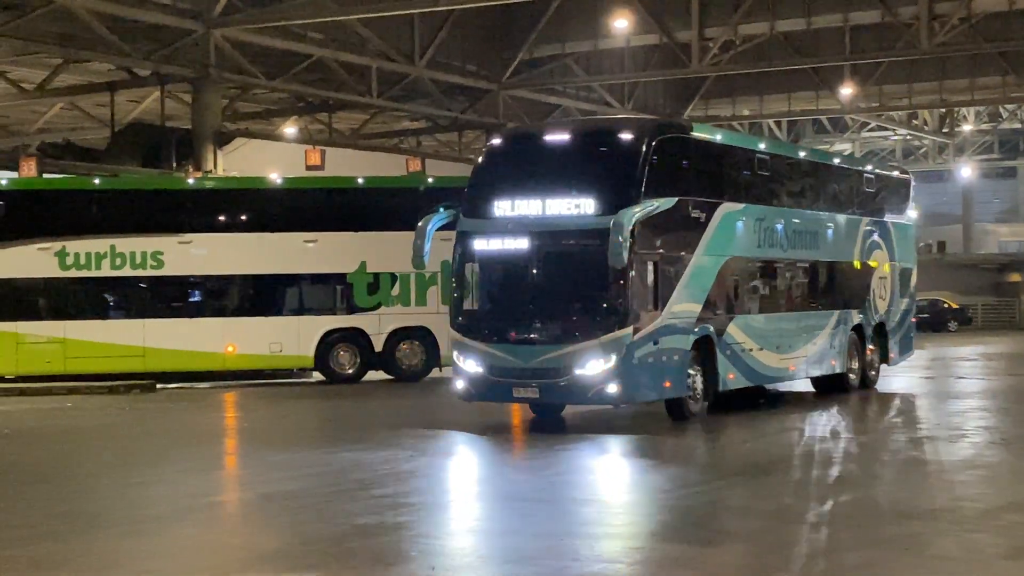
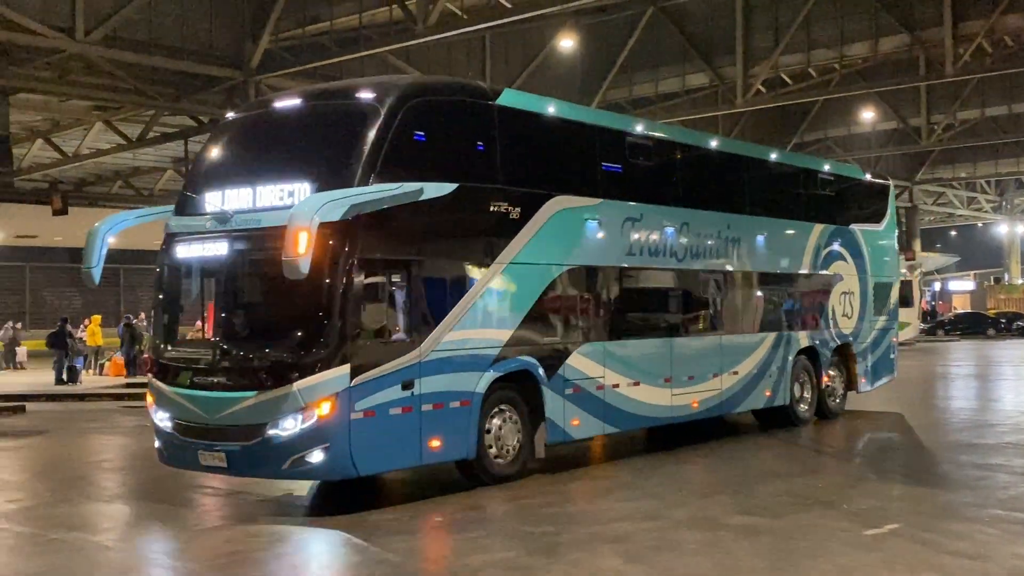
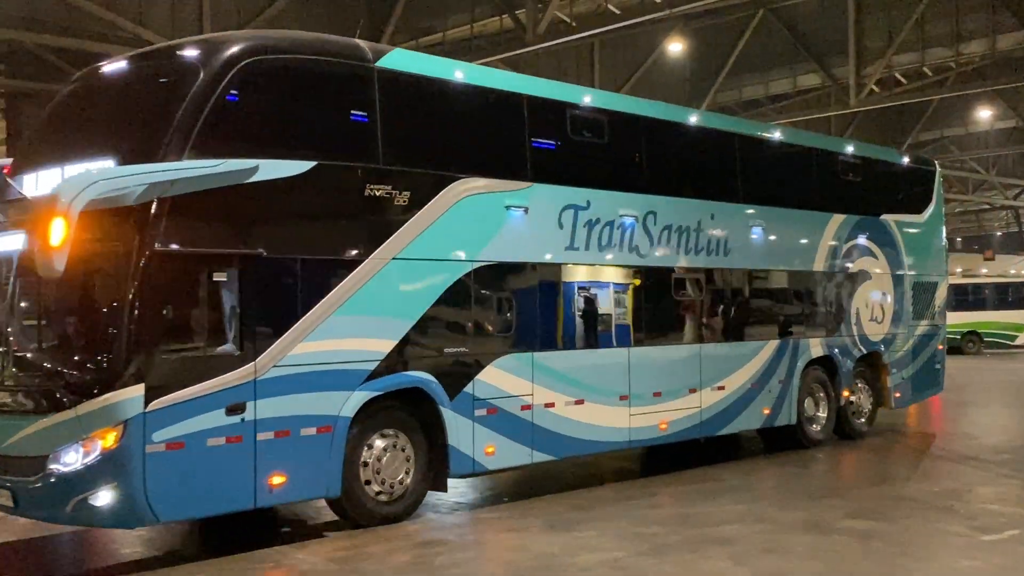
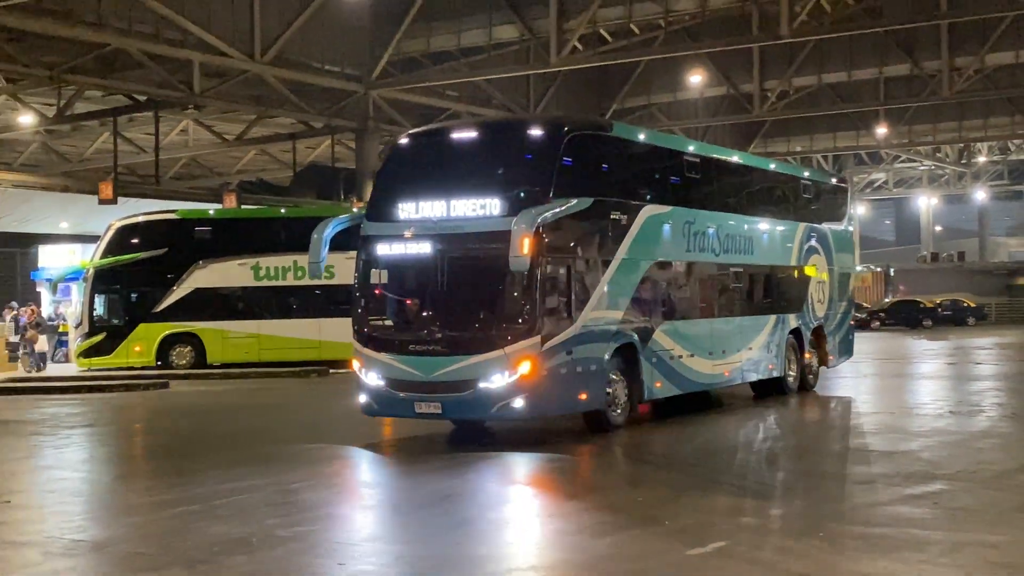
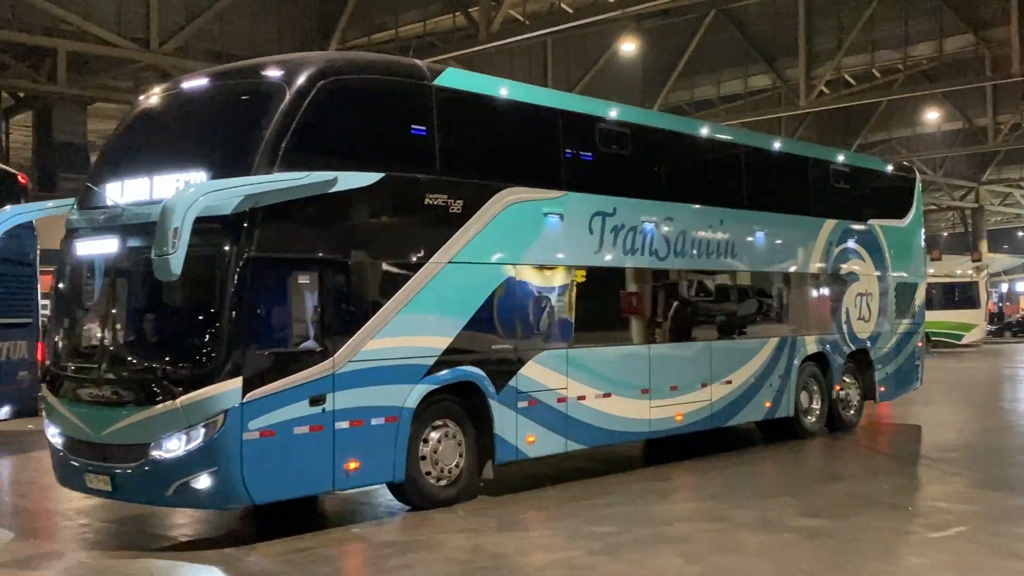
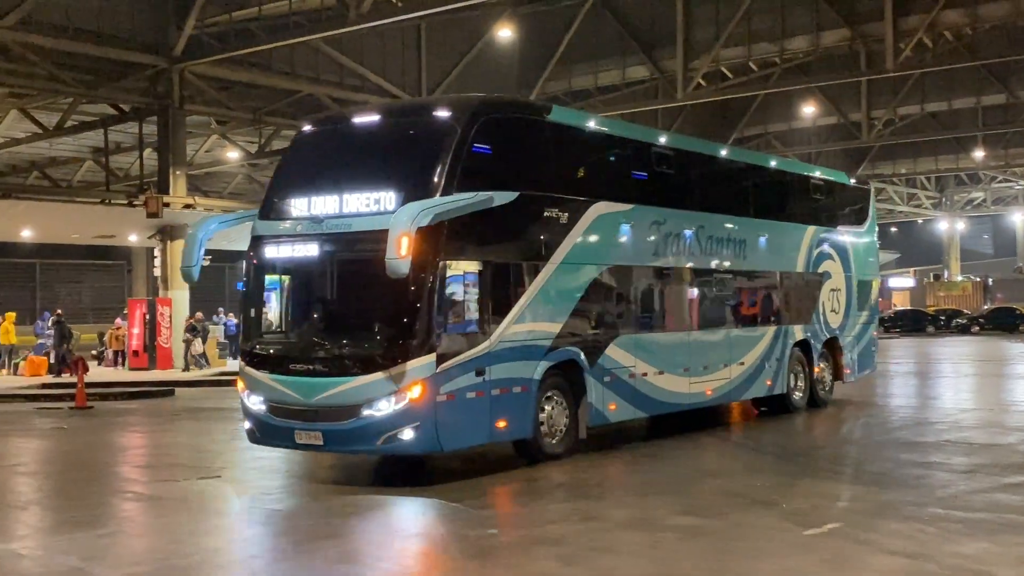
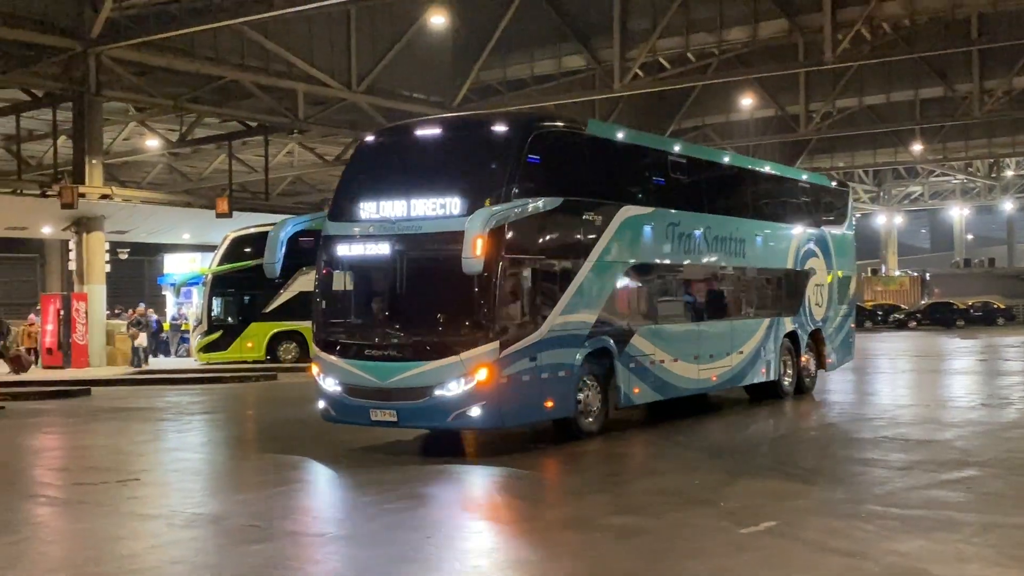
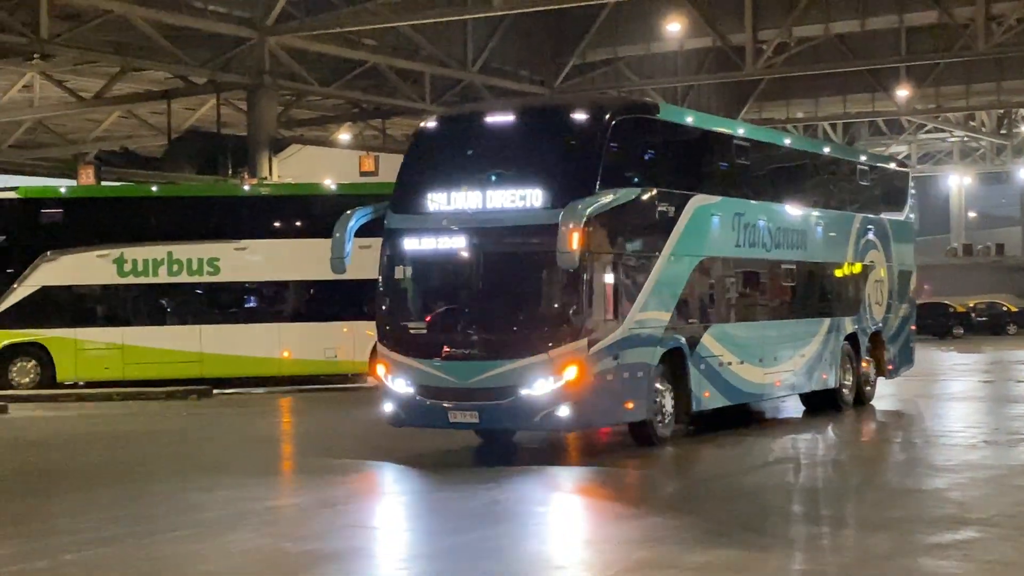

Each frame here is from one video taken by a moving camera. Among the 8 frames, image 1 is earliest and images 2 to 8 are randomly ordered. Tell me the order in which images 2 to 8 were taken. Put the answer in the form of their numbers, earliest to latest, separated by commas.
8, 4, 7, 6, 2, 5, 3
